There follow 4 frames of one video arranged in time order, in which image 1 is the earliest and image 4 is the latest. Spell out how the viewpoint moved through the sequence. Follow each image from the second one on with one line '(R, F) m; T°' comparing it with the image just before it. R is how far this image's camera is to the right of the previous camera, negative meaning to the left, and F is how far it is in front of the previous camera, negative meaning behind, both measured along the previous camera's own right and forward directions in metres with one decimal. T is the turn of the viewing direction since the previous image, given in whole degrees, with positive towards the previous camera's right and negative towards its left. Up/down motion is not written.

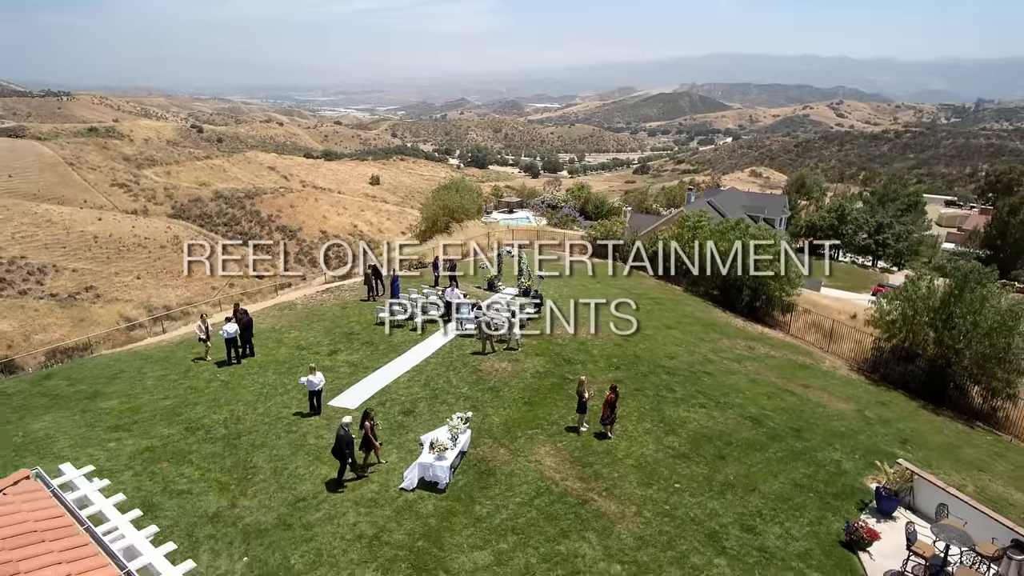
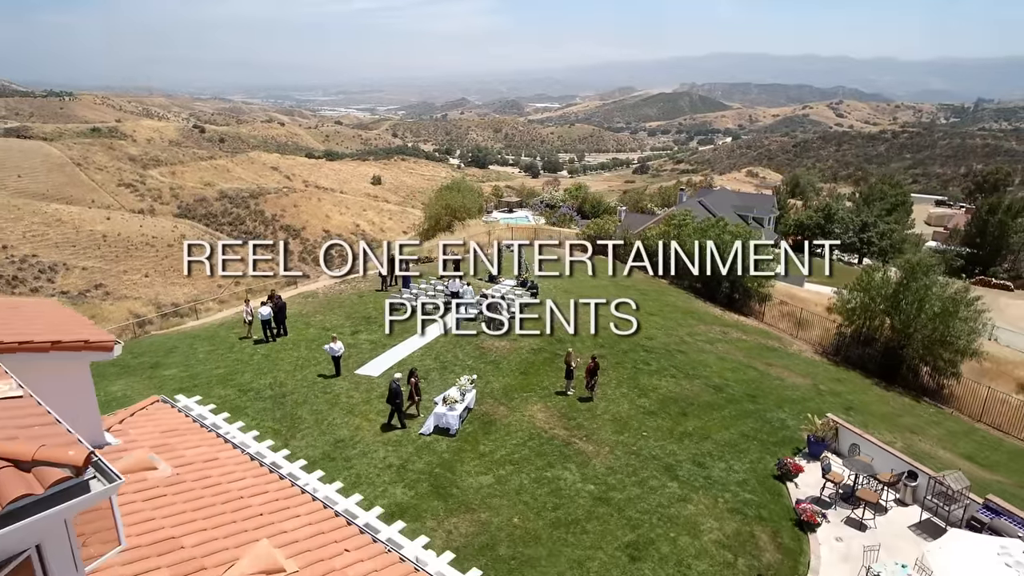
(+0.1, -3.1) m; 0°
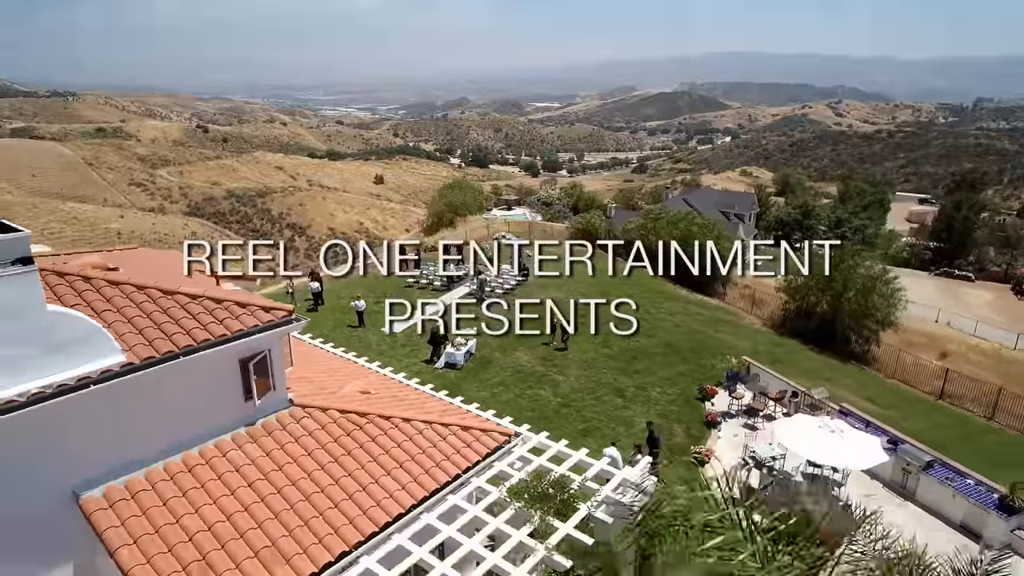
(+0.3, -5.5) m; 0°
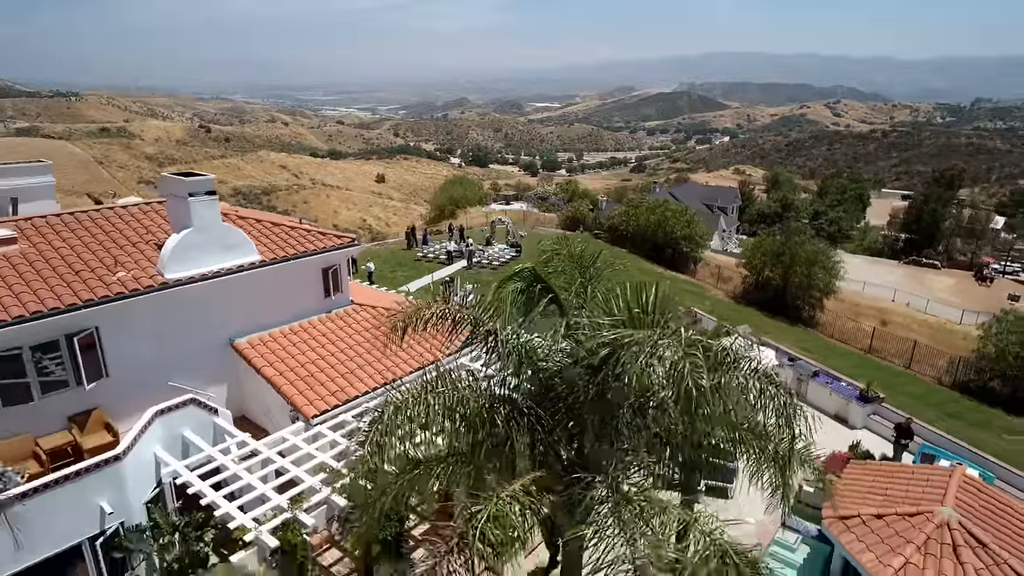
(+0.3, -5.4) m; 0°
